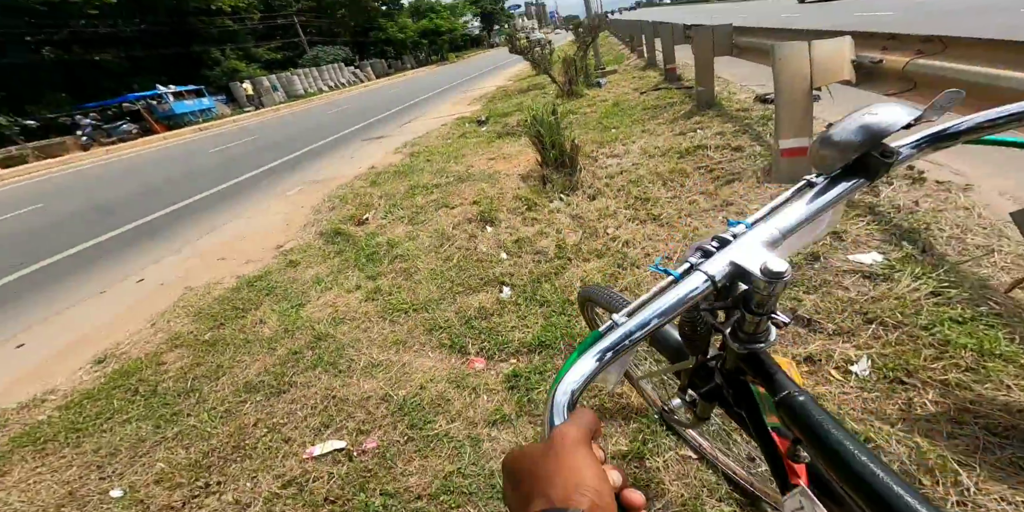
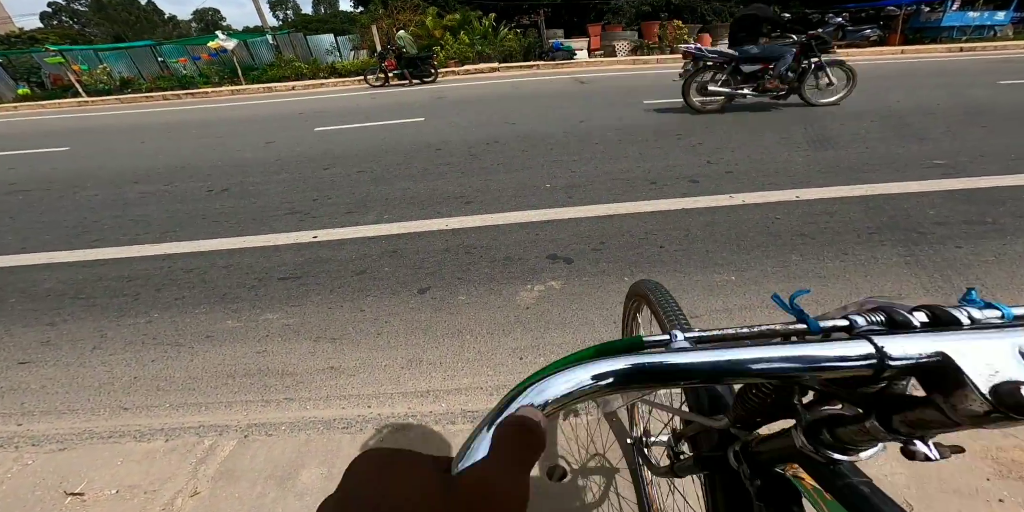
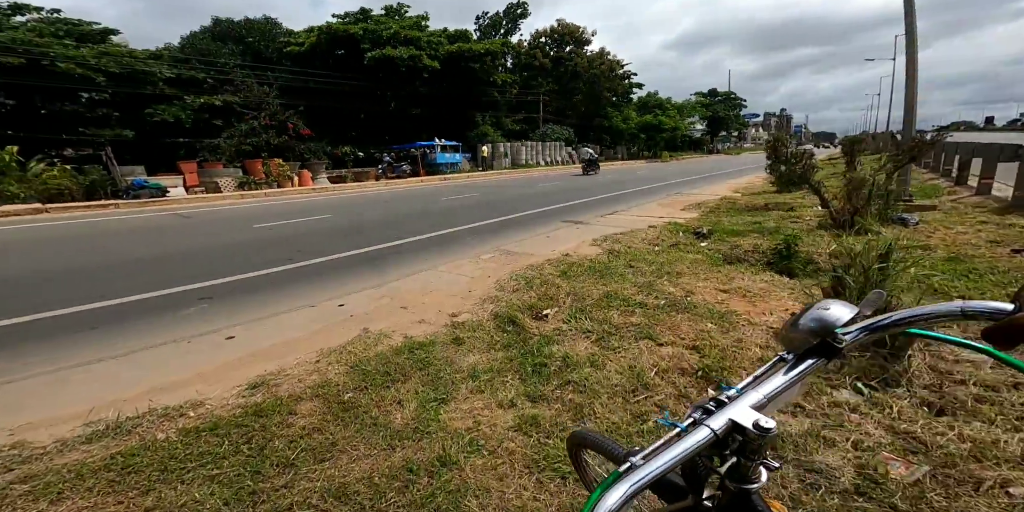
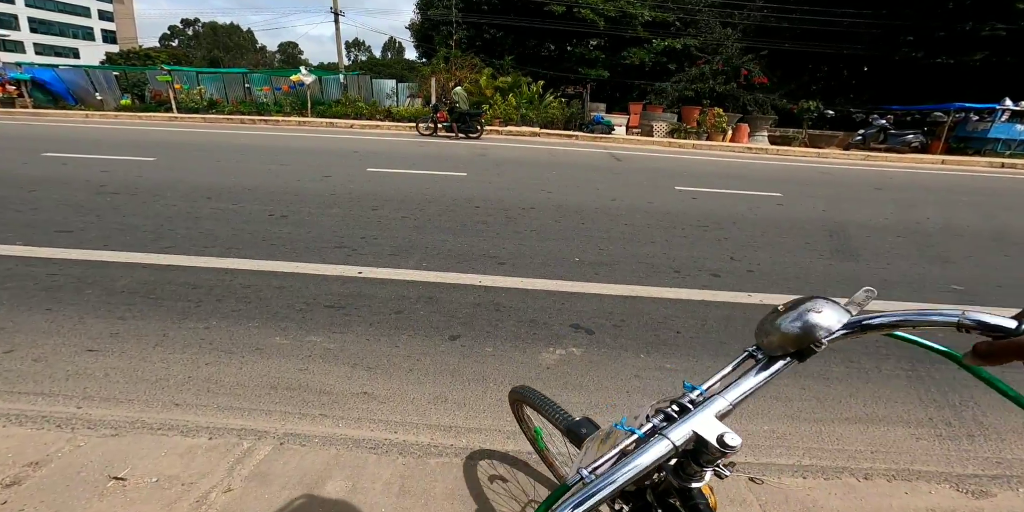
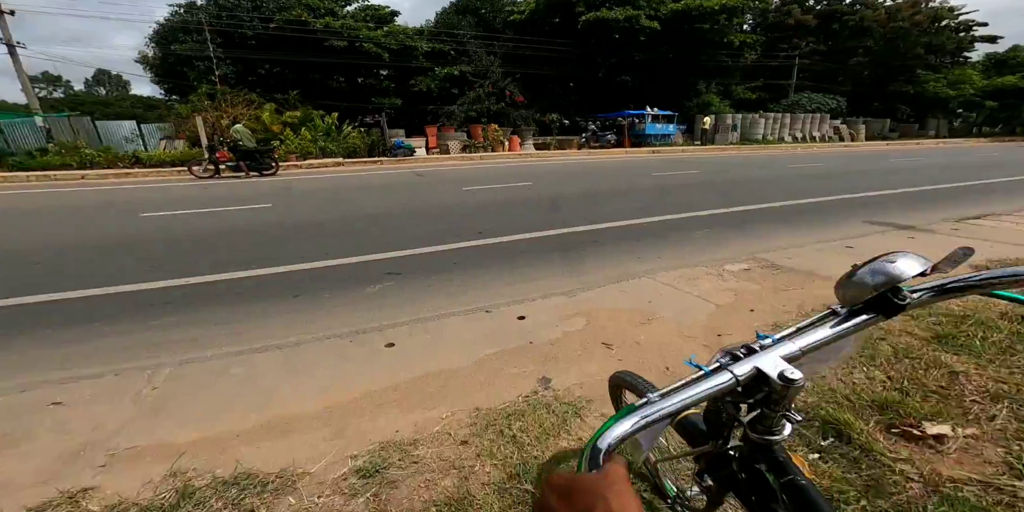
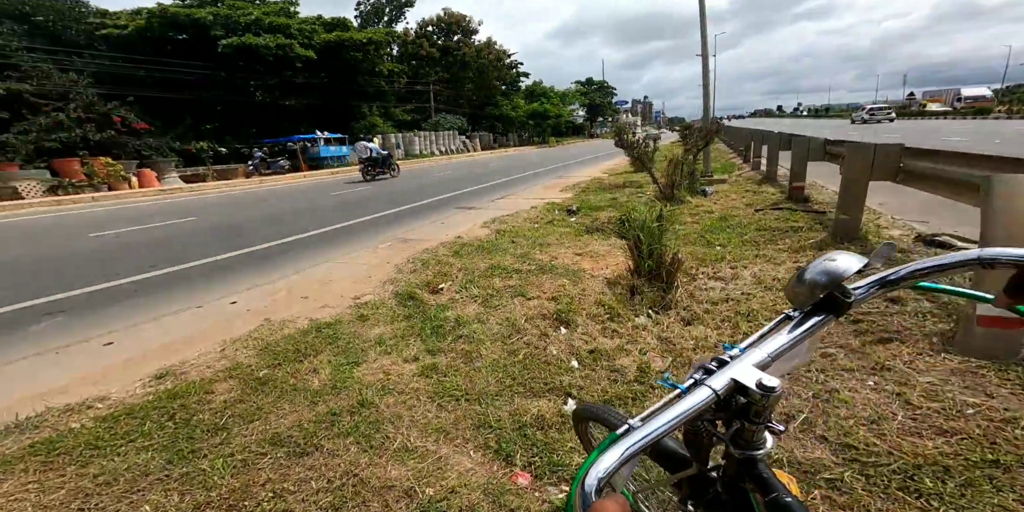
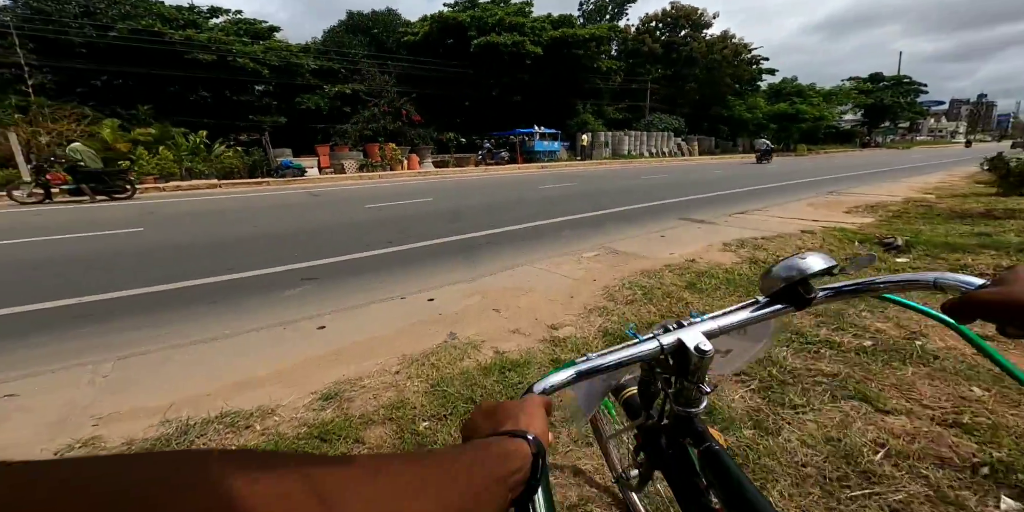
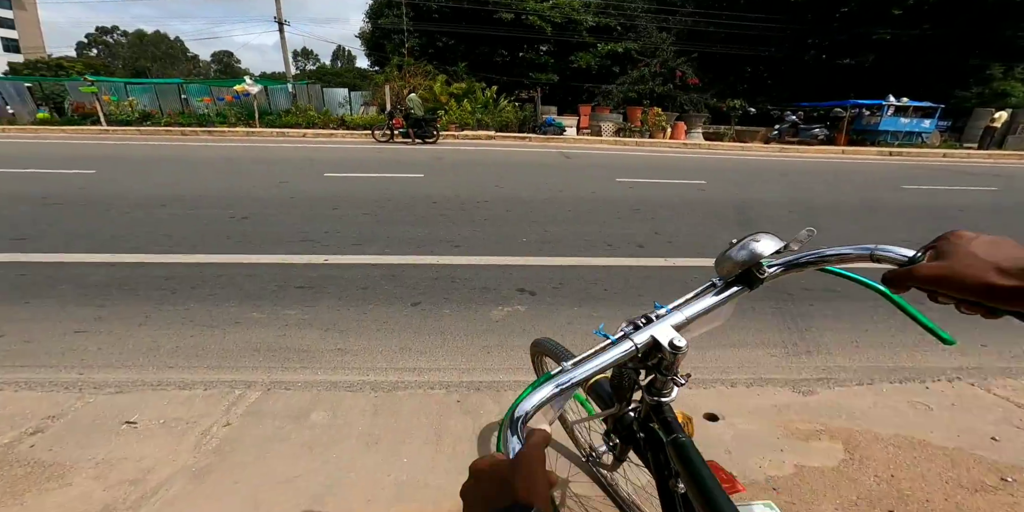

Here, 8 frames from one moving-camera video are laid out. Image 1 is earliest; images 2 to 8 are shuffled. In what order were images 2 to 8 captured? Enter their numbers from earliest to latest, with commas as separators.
6, 3, 7, 5, 8, 4, 2
